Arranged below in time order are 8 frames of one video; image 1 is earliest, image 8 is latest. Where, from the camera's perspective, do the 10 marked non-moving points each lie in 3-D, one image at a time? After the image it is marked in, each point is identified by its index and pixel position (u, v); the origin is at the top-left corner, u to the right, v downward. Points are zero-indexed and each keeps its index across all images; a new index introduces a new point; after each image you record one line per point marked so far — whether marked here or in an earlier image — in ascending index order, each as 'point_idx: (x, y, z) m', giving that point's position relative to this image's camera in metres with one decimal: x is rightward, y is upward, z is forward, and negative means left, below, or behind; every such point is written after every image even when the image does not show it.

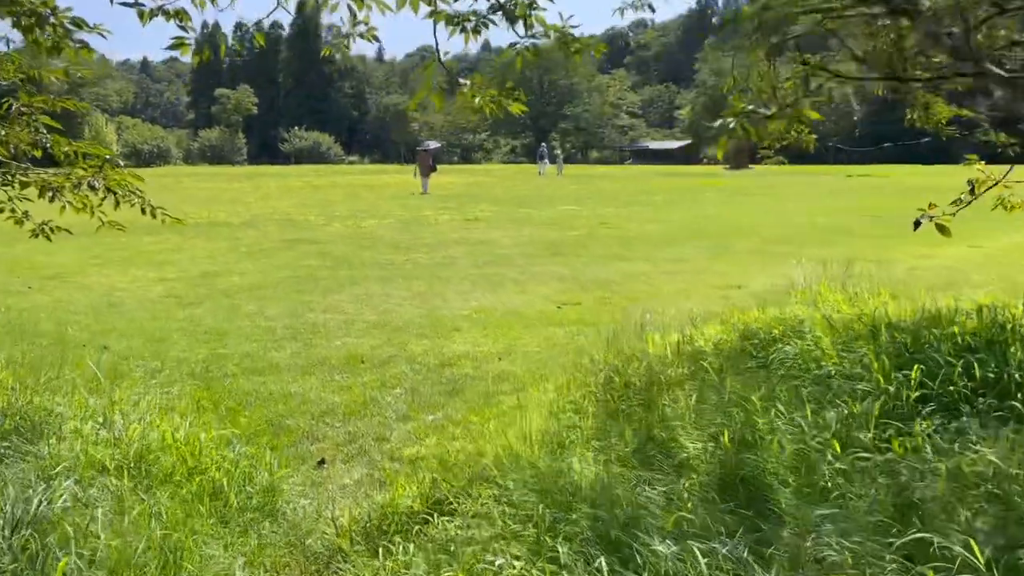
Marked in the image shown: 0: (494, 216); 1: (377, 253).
0: (-0.4, +1.8, +20.1) m
1: (-2.2, +0.6, +13.5) m
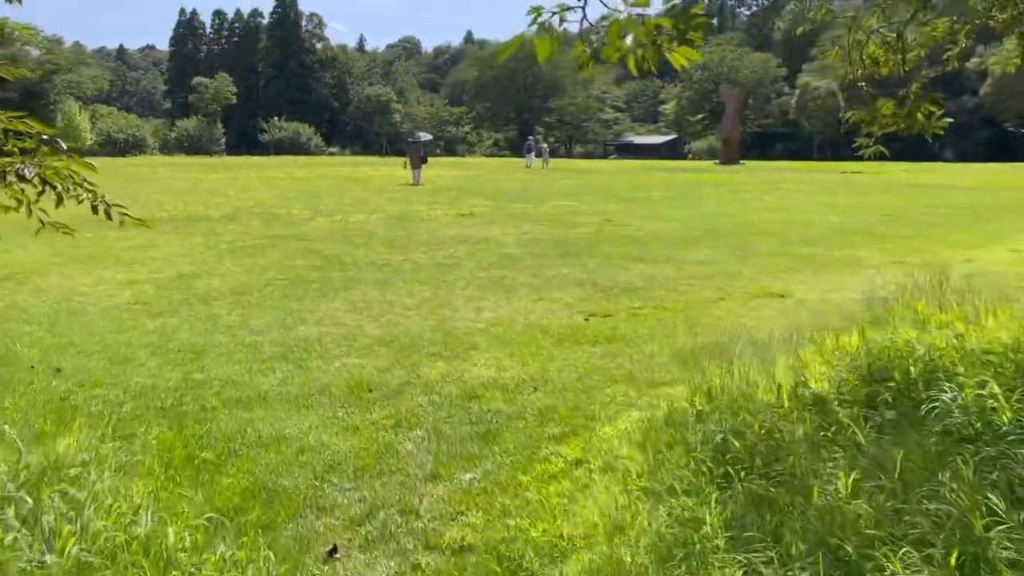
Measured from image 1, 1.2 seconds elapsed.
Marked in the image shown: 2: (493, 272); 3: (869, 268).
0: (-0.5, +1.8, +19.0) m
1: (-2.1, +0.6, +12.4) m
2: (-0.2, +0.2, +10.4) m
3: (+4.5, +0.2, +10.4) m
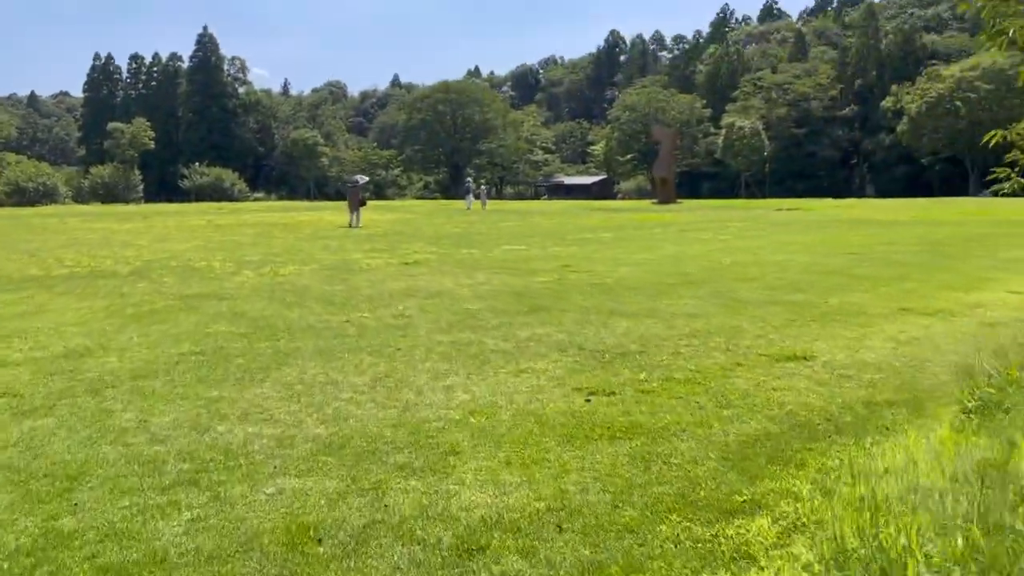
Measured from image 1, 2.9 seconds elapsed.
0: (-1.6, +0.6, +17.4) m
1: (-2.7, -0.3, +10.7) m
2: (-0.6, -0.5, +8.8) m
3: (+4.1, -0.4, +9.2) m
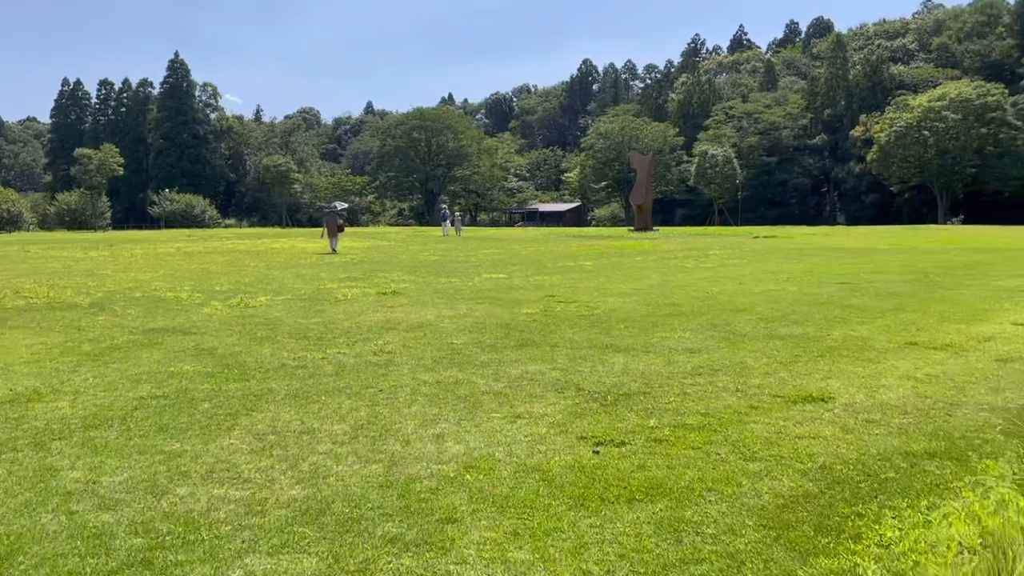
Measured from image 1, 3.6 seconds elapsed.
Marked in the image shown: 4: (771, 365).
0: (-2.0, 0.0, +16.8) m
1: (-2.8, -0.7, +9.9) m
2: (-0.7, -0.9, +8.2) m
3: (+4.0, -0.7, +8.8) m
4: (+2.6, -0.8, +8.4) m
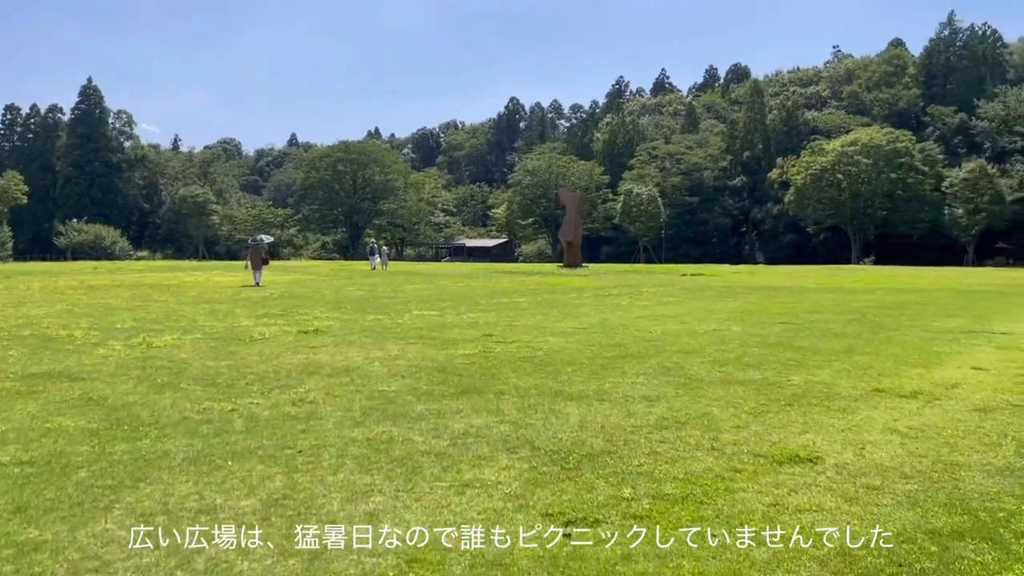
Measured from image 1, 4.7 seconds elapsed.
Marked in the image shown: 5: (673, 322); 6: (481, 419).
0: (-3.3, -0.7, +15.5) m
1: (-3.5, -1.1, +8.7) m
2: (-1.2, -1.2, +7.1) m
3: (+3.5, -1.2, +8.1) m
4: (+2.1, -1.2, +7.6) m
5: (+3.2, -0.7, +16.6) m
6: (-0.3, -1.2, +7.5) m
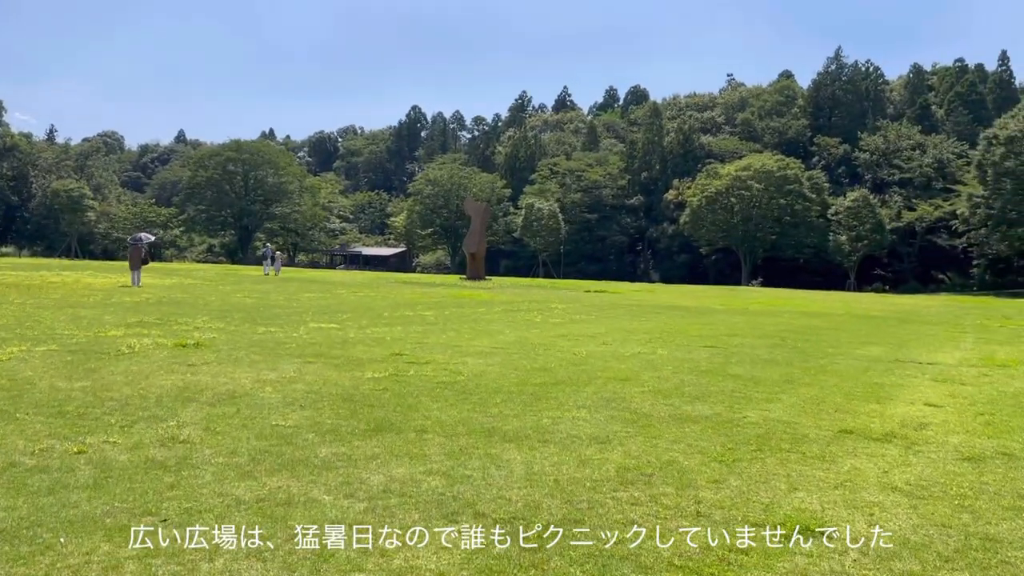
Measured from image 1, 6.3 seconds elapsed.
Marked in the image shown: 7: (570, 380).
0: (-4.8, -0.9, +13.6) m
1: (-4.1, -1.2, +6.8) m
2: (-1.7, -1.3, +5.5) m
3: (+2.8, -1.4, +7.1) m
4: (+1.6, -1.4, +6.4) m
5: (+1.6, -1.0, +15.5) m
6: (-0.8, -1.3, +6.0) m
7: (+0.8, -1.2, +10.7) m
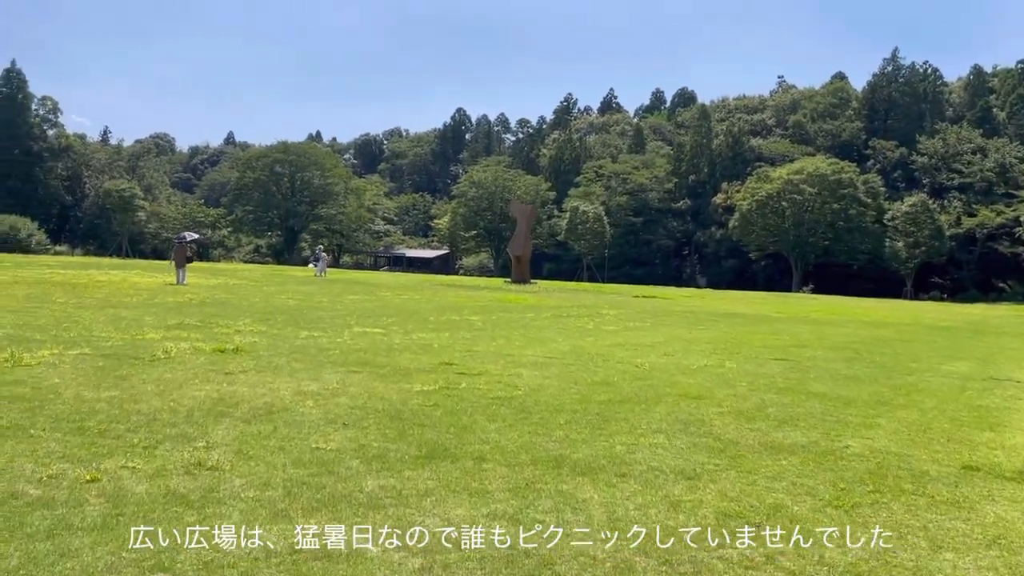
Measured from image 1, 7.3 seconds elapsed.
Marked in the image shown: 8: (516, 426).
0: (-3.9, -0.9, +12.9) m
1: (-3.6, -1.2, +6.0) m
2: (-1.2, -1.4, +4.7) m
3: (+3.4, -1.5, +6.0) m
4: (+2.1, -1.5, +5.4) m
5: (+2.5, -1.2, +14.5) m
6: (-0.3, -1.4, +5.1) m
7: (+1.5, -1.3, +9.7) m
8: (0.0, -1.3, +7.7) m
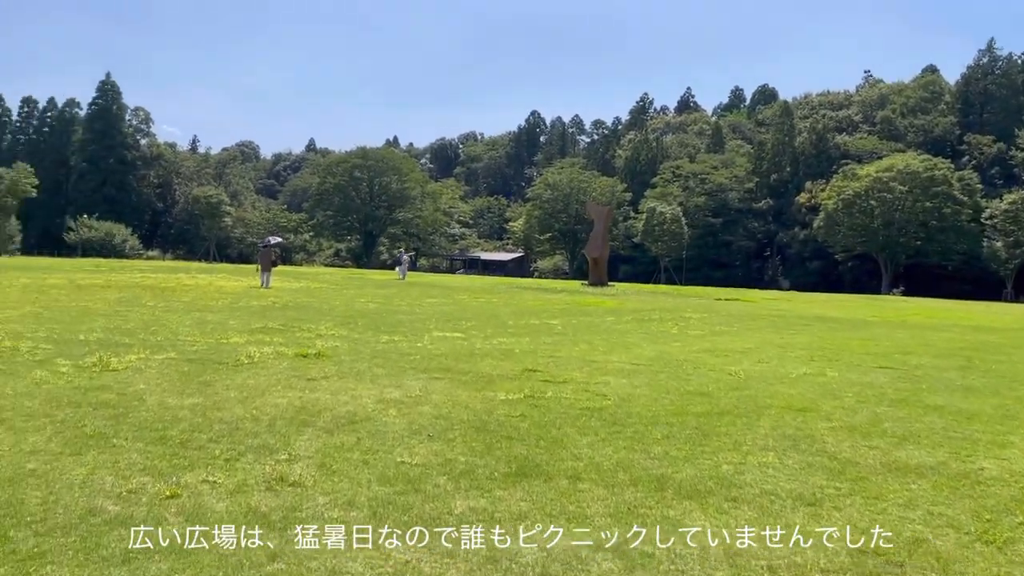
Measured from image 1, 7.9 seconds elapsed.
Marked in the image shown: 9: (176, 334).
0: (-2.6, -1.0, +12.7) m
1: (-2.9, -1.2, +5.9) m
2: (-0.6, -1.4, +4.3) m
3: (+4.0, -1.5, +5.2) m
4: (+2.7, -1.5, +4.7) m
5: (+4.0, -1.2, +13.7) m
6: (+0.3, -1.4, +4.6) m
7: (+2.5, -1.3, +9.1) m
8: (+0.8, -1.3, +7.2) m
9: (-5.7, -0.8, +13.9) m
